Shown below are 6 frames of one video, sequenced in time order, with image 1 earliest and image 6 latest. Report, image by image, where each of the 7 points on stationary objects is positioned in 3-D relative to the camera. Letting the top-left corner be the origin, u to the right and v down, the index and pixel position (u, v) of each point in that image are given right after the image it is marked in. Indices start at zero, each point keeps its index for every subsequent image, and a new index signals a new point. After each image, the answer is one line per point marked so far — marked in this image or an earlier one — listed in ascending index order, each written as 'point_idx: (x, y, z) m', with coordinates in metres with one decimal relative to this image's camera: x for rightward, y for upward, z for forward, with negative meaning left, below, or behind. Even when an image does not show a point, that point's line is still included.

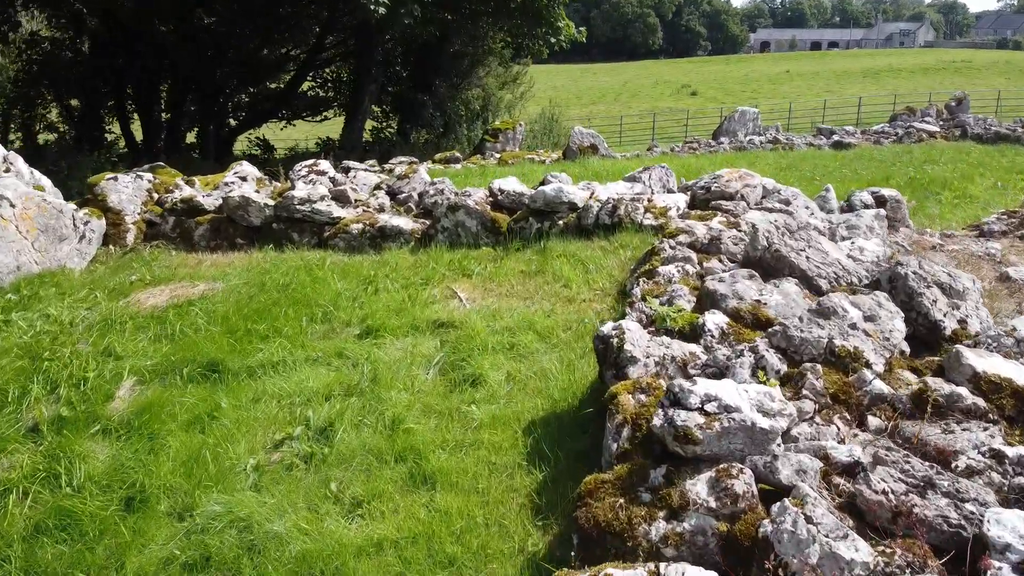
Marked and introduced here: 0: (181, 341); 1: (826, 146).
0: (-2.0, -0.3, +5.1) m
1: (+7.3, +3.3, +19.3) m
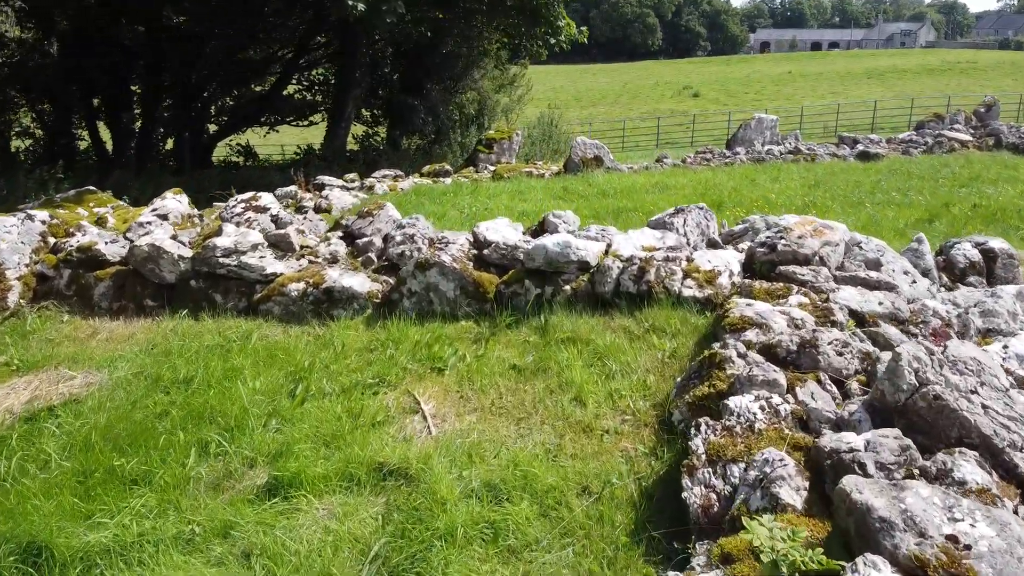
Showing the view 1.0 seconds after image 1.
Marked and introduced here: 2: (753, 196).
0: (-2.1, -0.8, +3.4) m
1: (+7.2, +2.8, +17.6) m
2: (+3.4, +1.3, +11.9) m
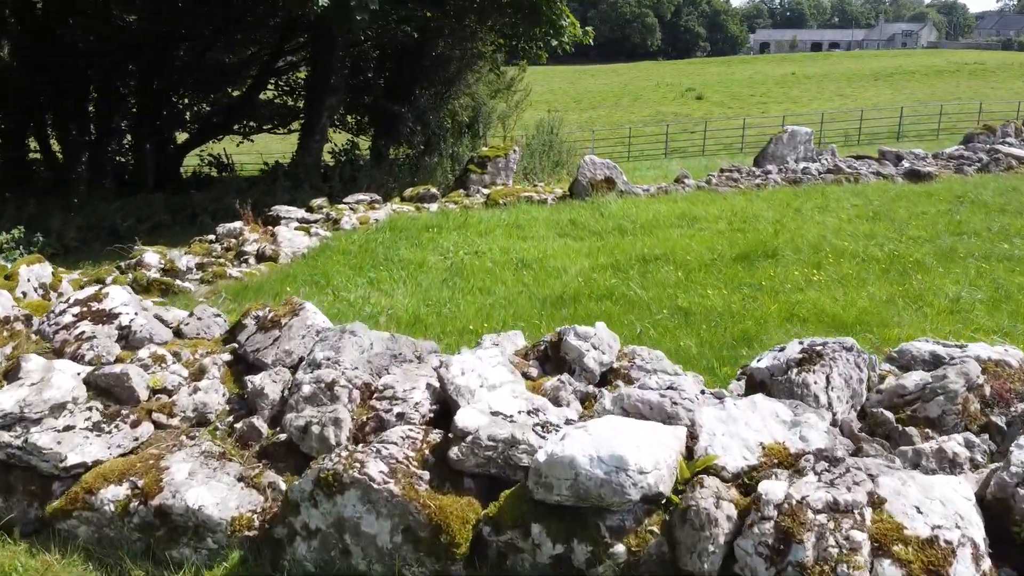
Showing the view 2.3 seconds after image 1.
0: (-2.1, -1.6, +1.1) m
1: (+7.1, +2.1, +15.3) m
2: (+3.4, +0.6, +9.5) m
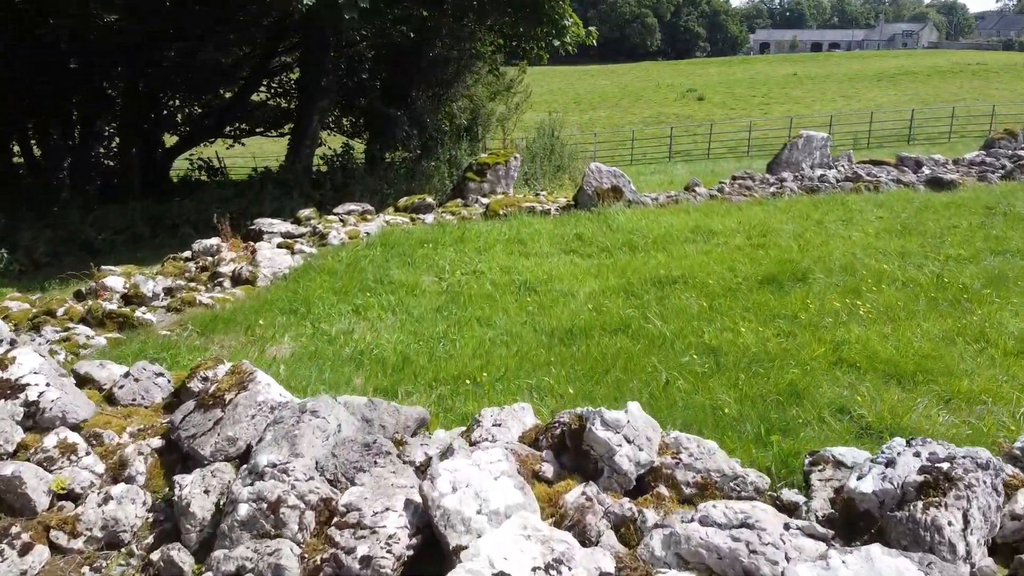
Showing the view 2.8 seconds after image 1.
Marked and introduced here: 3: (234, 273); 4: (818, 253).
0: (-2.1, -1.8, +0.3) m
1: (+7.2, +1.8, +14.5) m
2: (+3.4, +0.3, +8.7) m
3: (-2.7, +0.1, +8.0) m
4: (+3.3, +0.4, +8.9) m
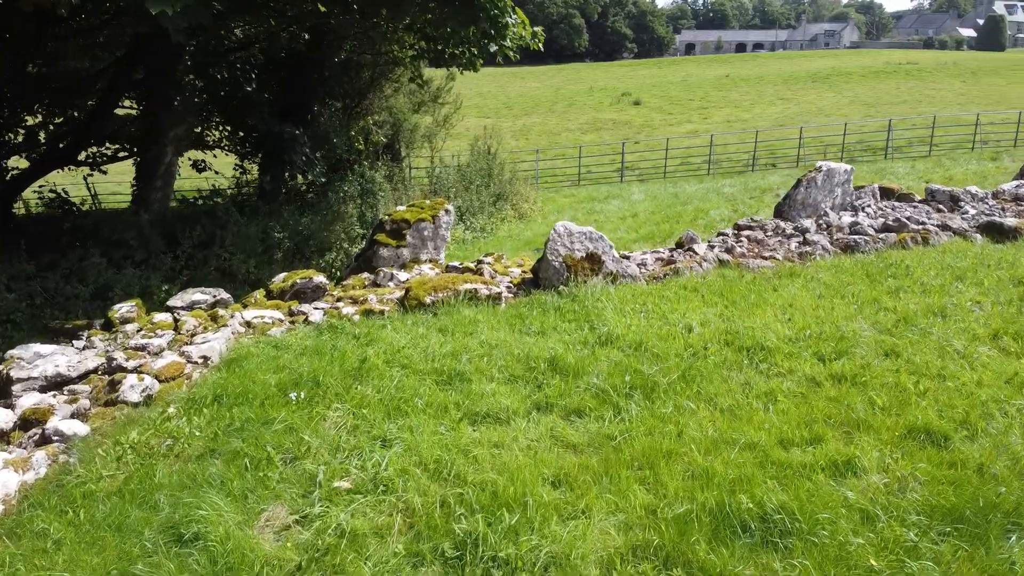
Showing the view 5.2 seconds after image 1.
0: (-1.7, -3.1, -3.8) m
1: (+6.2, +0.8, +11.1) m
2: (+3.0, -0.8, +5.1) m
3: (-3.0, -1.1, +3.9) m
4: (+2.9, -0.8, +5.2) m
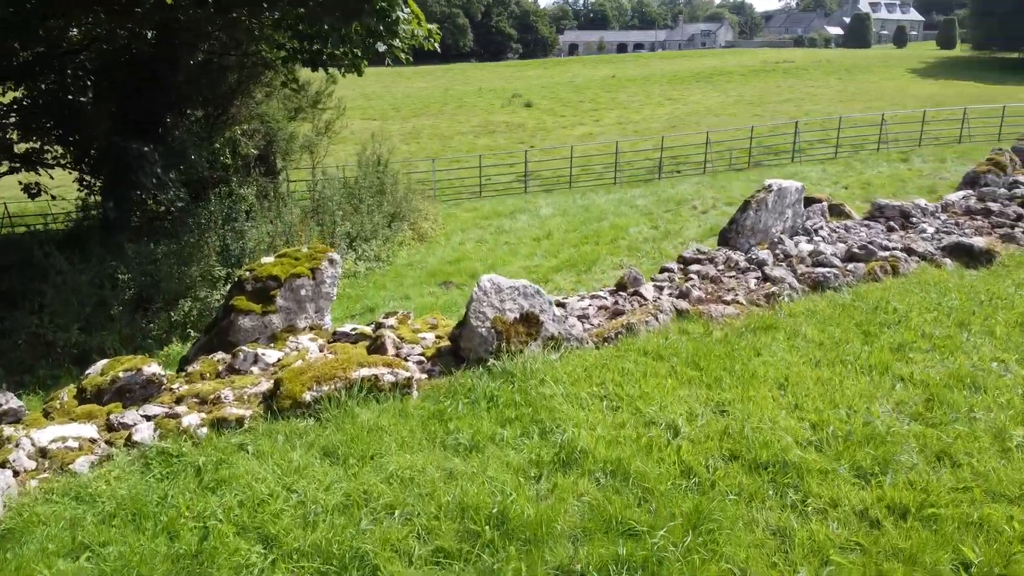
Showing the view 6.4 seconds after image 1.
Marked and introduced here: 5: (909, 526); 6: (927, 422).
0: (-0.7, -3.7, -6.0) m
1: (+5.1, +0.4, +9.9) m
2: (+2.8, -1.3, +3.4) m
3: (-3.0, -1.9, +1.5) m
4: (+2.6, -1.3, +3.6) m
5: (+2.0, -1.2, +4.2) m
6: (+2.7, -0.8, +5.4) m
